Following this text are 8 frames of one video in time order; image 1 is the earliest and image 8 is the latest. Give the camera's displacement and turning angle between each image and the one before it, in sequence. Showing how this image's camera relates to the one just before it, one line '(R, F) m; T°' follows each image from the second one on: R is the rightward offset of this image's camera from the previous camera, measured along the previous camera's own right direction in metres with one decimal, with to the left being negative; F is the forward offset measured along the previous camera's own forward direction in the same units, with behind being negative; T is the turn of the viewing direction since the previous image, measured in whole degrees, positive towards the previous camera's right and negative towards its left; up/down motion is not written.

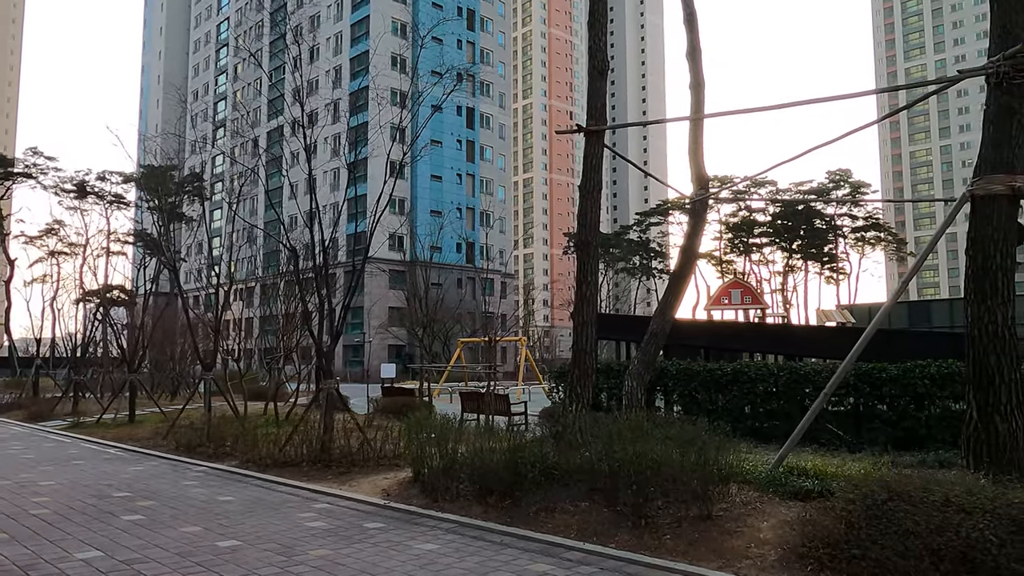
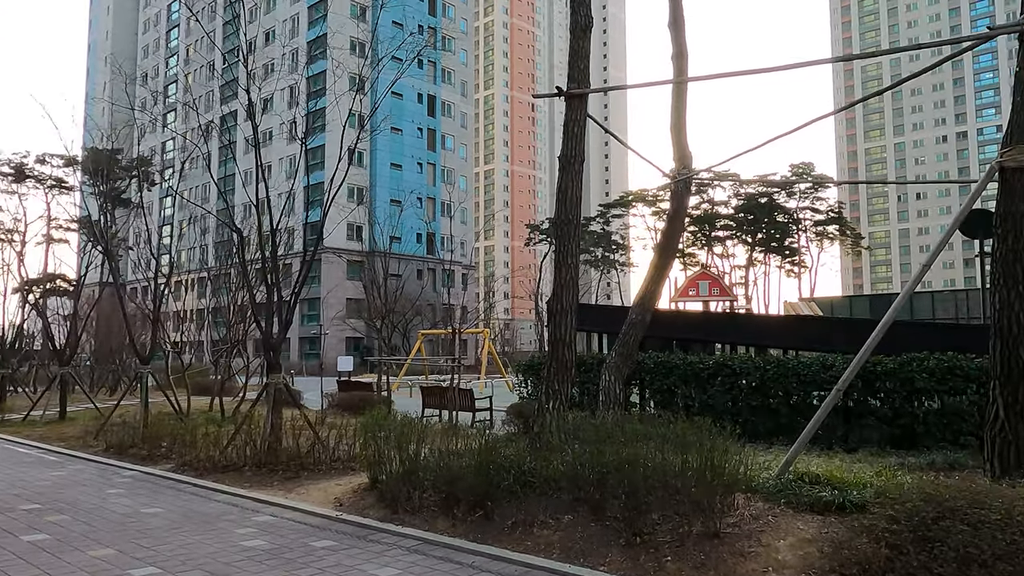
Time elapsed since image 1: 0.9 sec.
(-0.1, +0.6) m; +3°
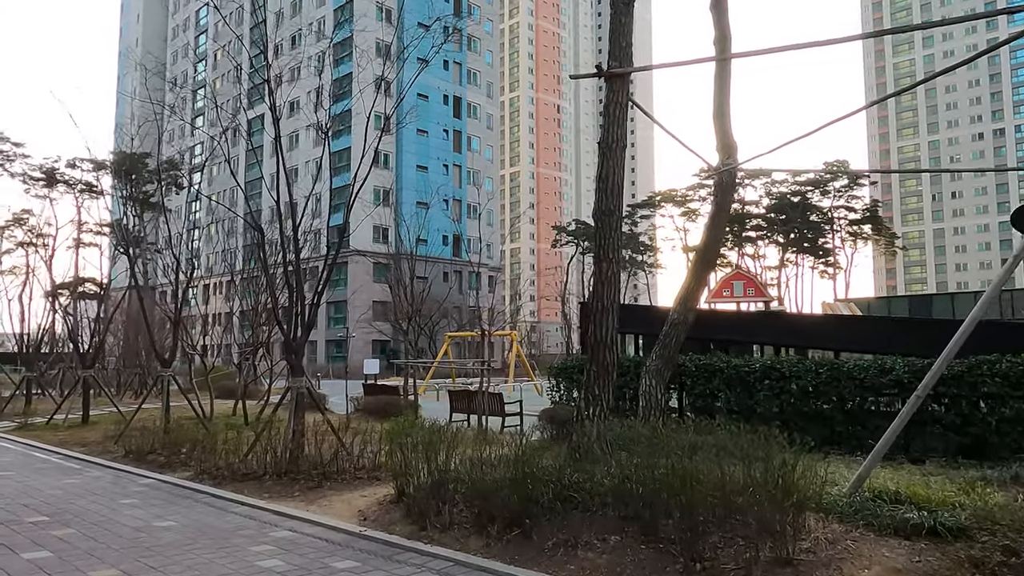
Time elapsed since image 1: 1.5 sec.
(-0.1, +0.3) m; -2°
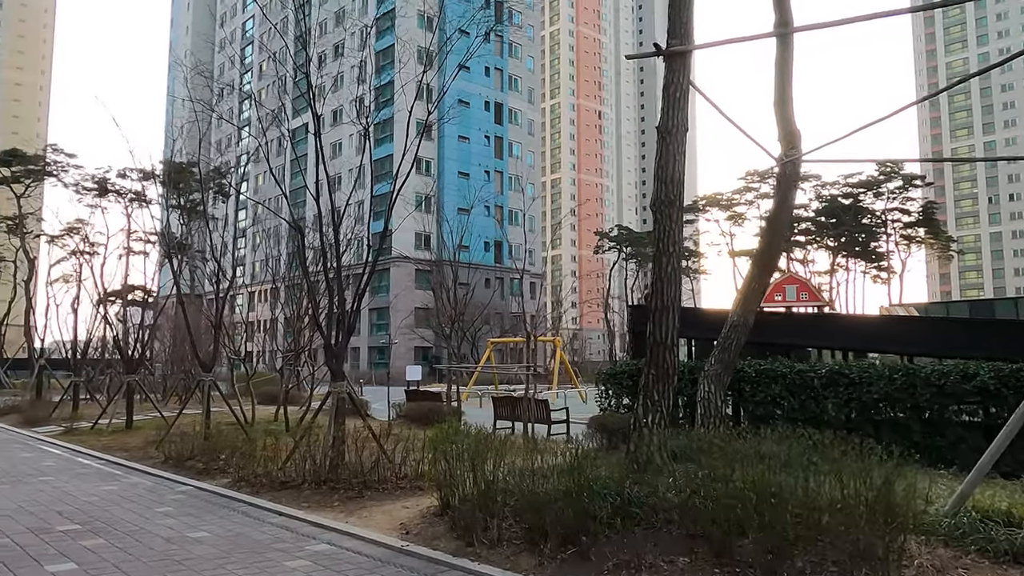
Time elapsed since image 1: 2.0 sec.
(-0.1, +0.3) m; -3°
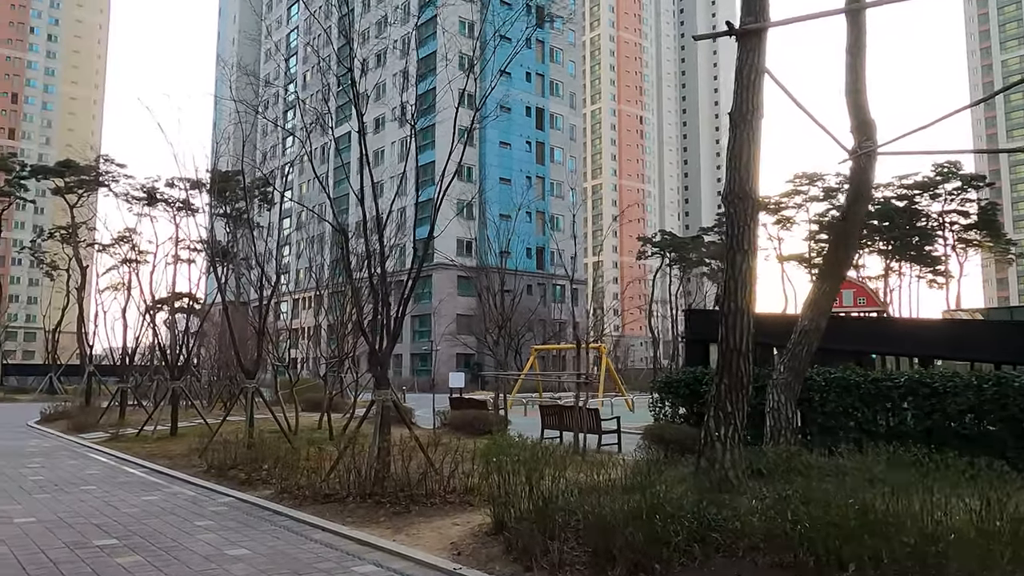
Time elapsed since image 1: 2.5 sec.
(-0.1, +0.3) m; -3°
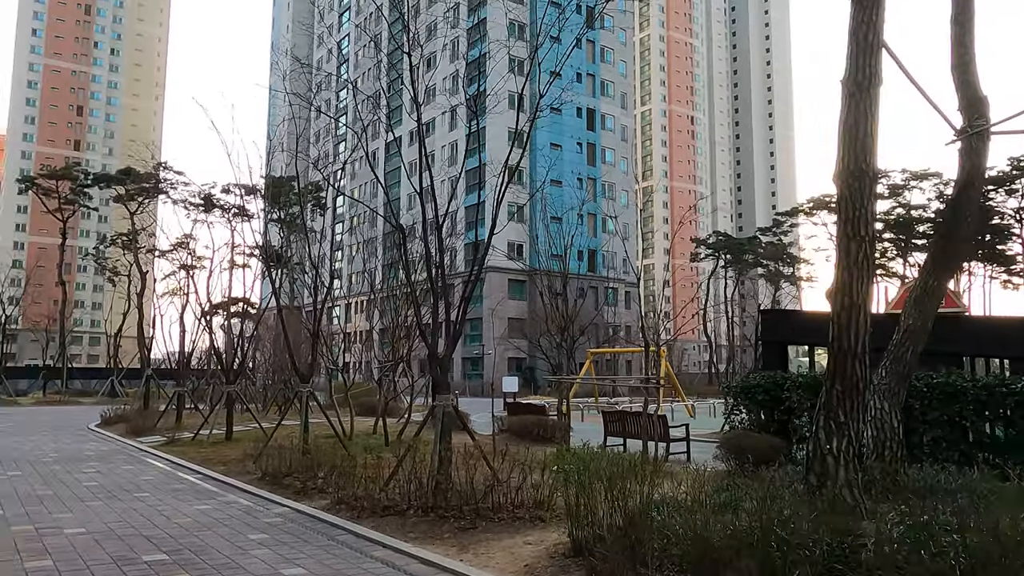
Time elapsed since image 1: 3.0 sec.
(-0.1, +0.4) m; -4°
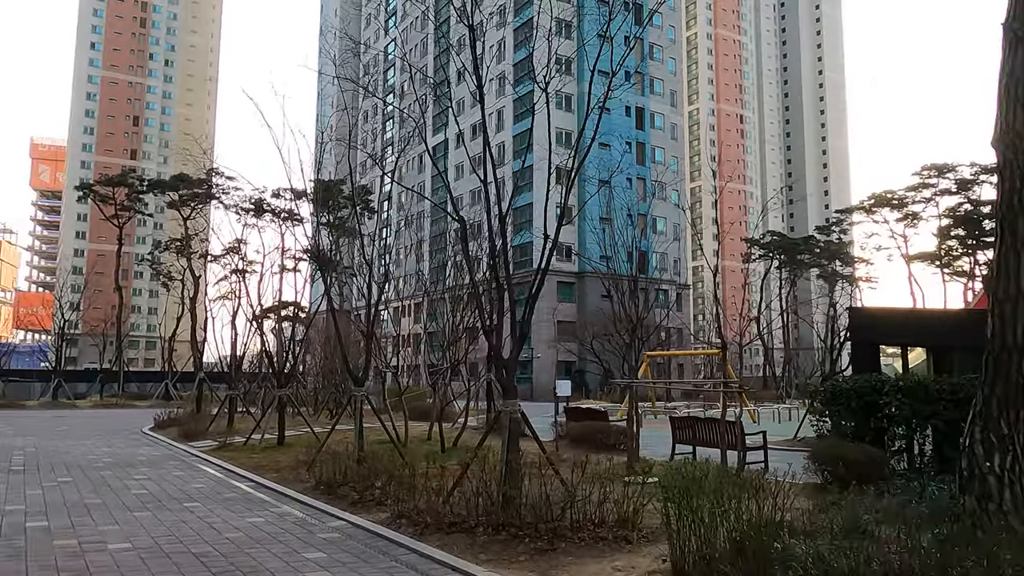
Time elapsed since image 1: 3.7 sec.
(-0.2, +0.4) m; -3°
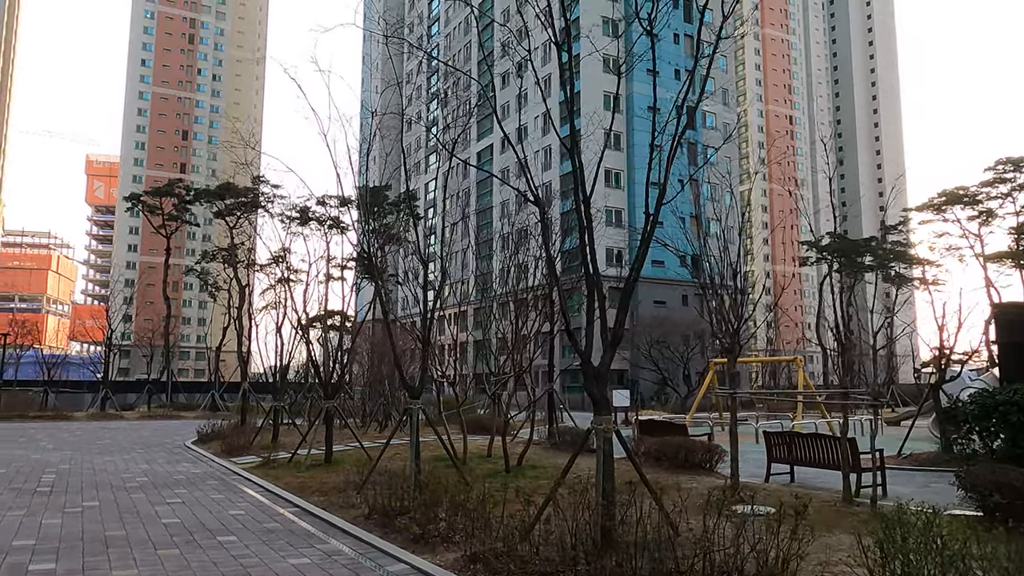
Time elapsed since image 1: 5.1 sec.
(-0.3, +0.8) m; -3°
